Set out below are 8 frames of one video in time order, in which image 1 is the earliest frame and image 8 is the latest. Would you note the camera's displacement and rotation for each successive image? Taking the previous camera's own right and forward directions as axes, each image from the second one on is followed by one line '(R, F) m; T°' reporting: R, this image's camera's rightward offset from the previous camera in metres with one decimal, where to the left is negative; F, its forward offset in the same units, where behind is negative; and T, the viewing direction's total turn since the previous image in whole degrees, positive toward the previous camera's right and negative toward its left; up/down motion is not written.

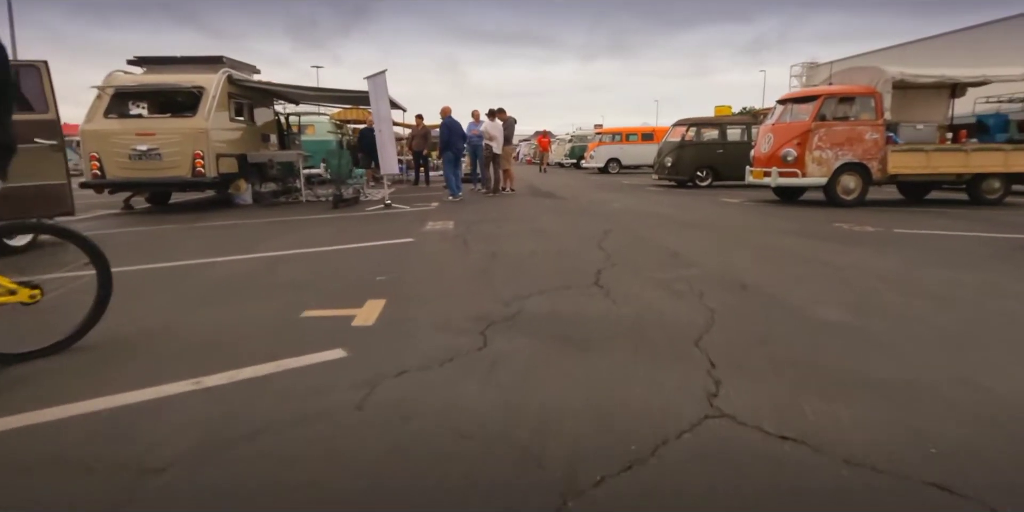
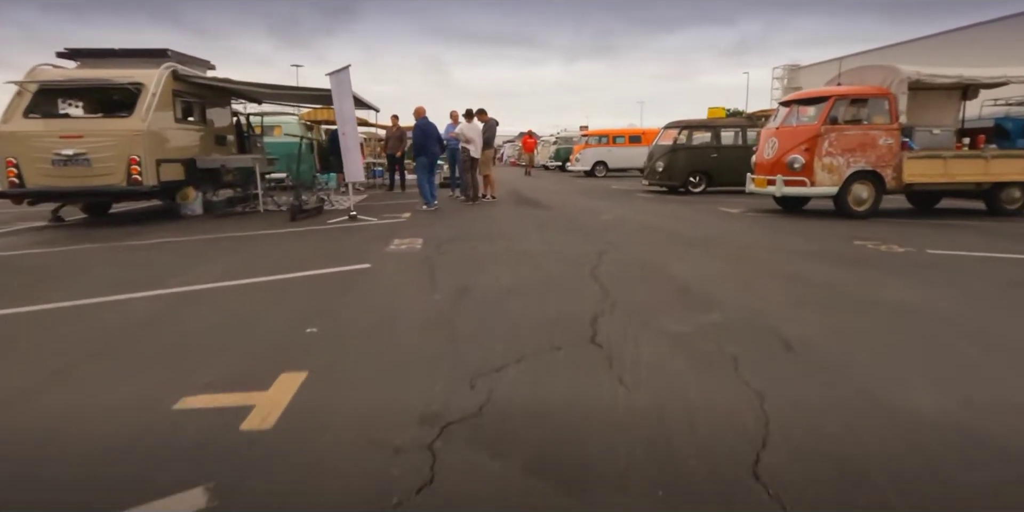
(+0.1, +1.1) m; +2°
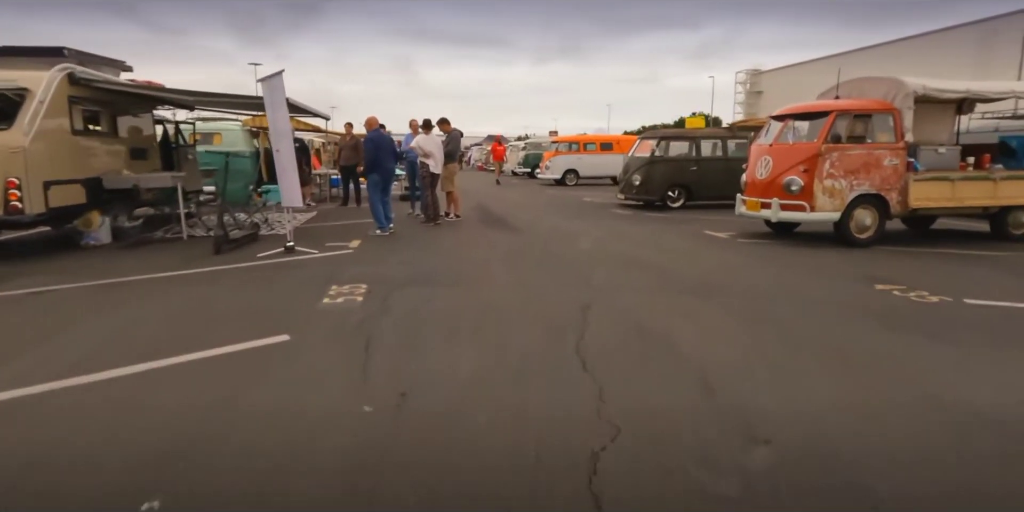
(+0.1, +1.3) m; +3°
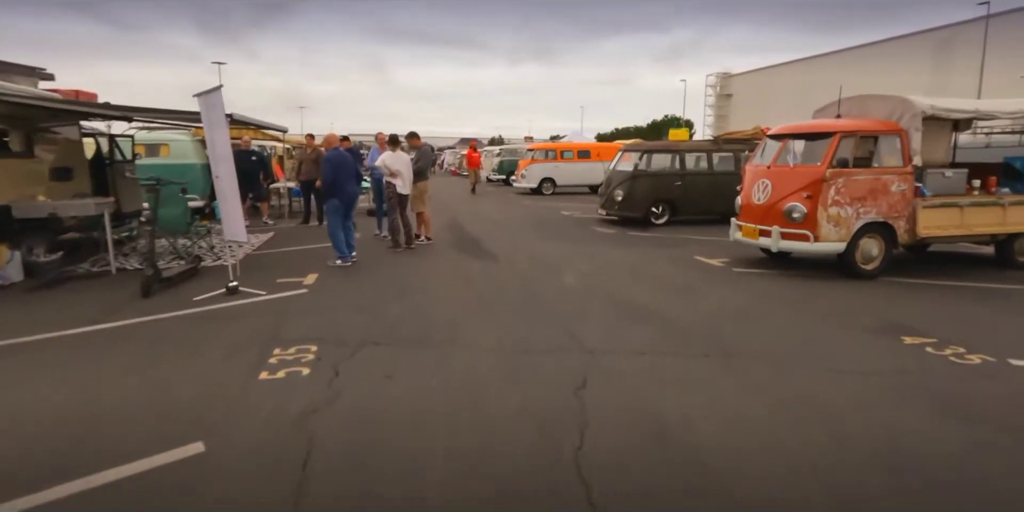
(0.0, +0.9) m; +3°
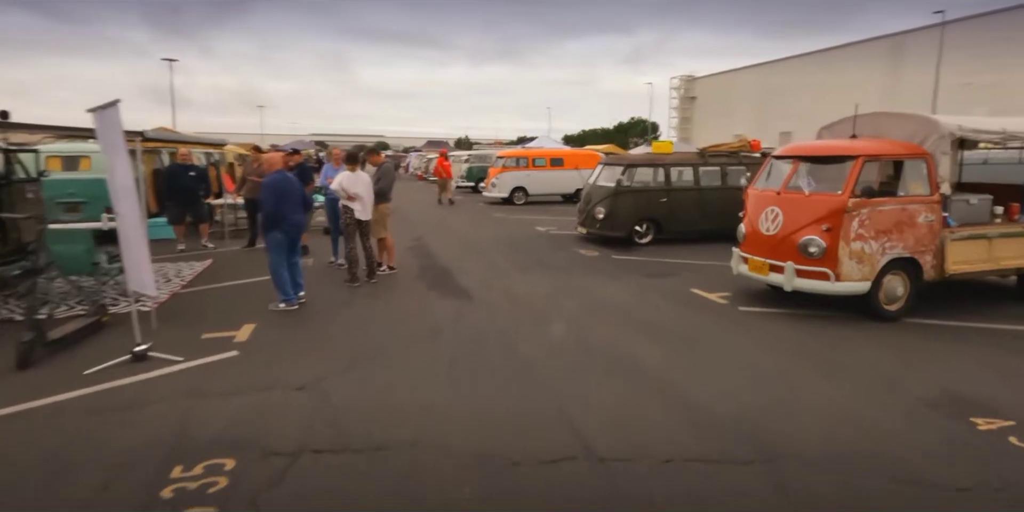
(-0.1, +1.2) m; +3°
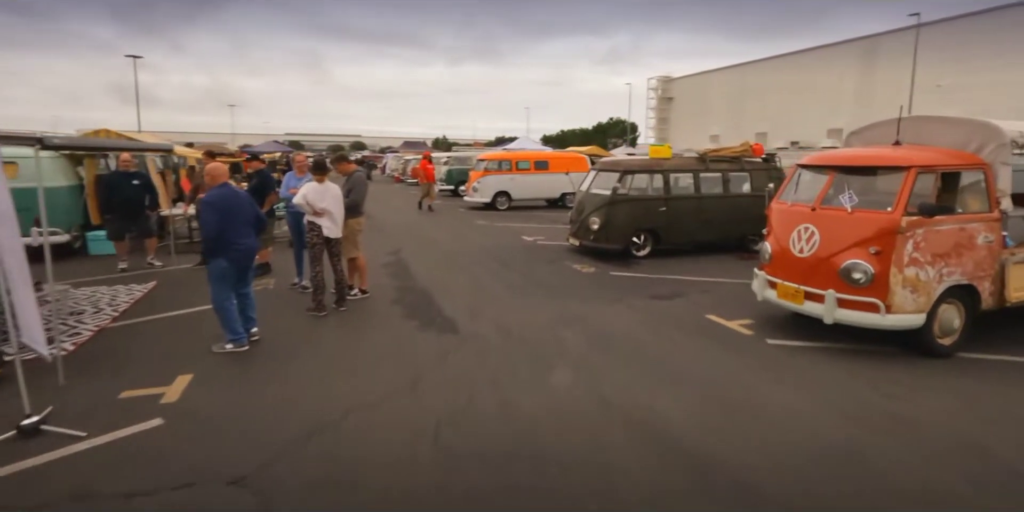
(-0.2, +1.2) m; +2°
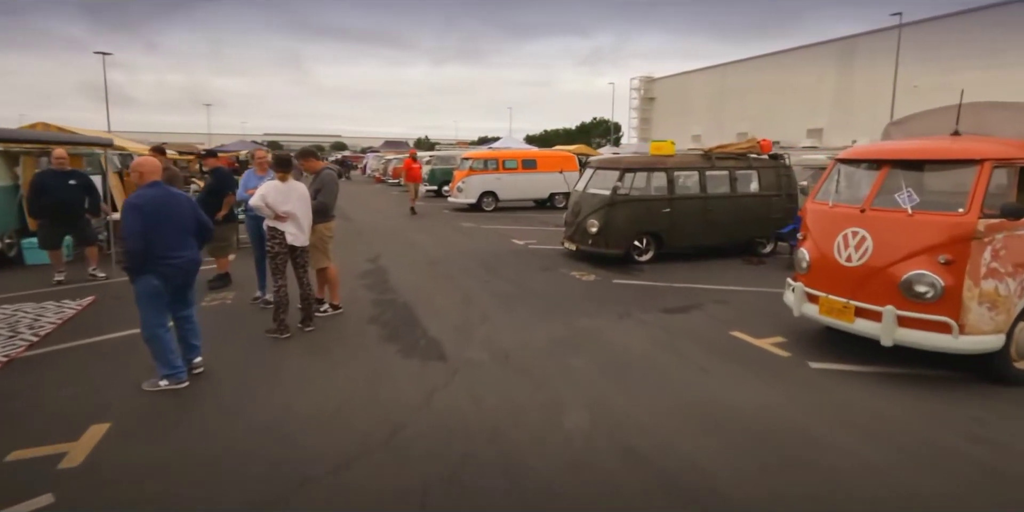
(-0.2, +1.1) m; +2°
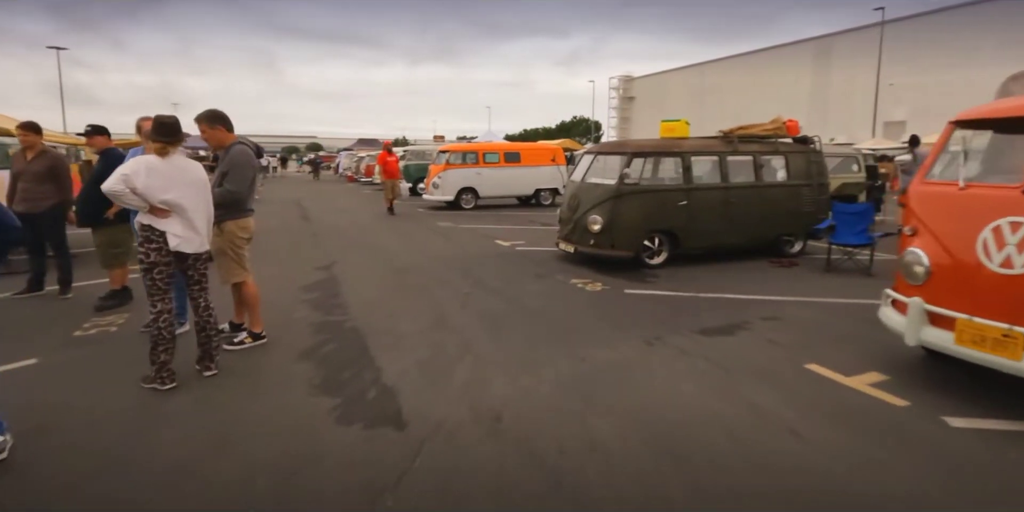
(-0.1, +2.0) m; +2°
